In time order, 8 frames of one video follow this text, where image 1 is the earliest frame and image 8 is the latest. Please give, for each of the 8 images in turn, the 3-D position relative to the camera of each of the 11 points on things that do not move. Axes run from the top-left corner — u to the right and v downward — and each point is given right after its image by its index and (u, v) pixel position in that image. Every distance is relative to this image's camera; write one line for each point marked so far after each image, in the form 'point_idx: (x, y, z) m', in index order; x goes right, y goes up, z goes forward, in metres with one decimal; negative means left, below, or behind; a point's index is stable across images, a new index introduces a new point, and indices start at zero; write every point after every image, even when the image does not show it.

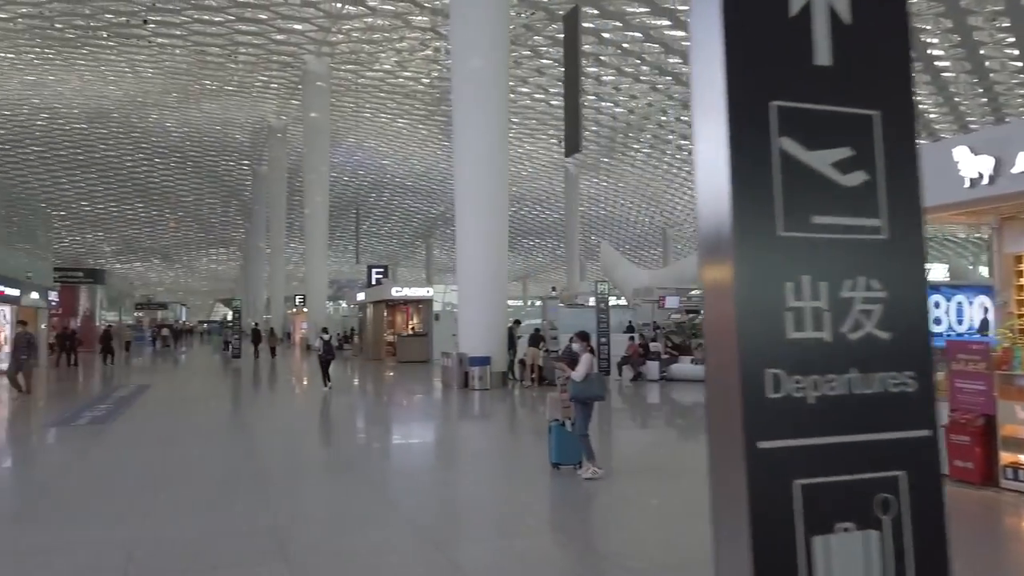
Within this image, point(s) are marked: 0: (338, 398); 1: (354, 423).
0: (-4.5, -2.8, +19.0) m
1: (-3.0, -2.6, +14.0) m
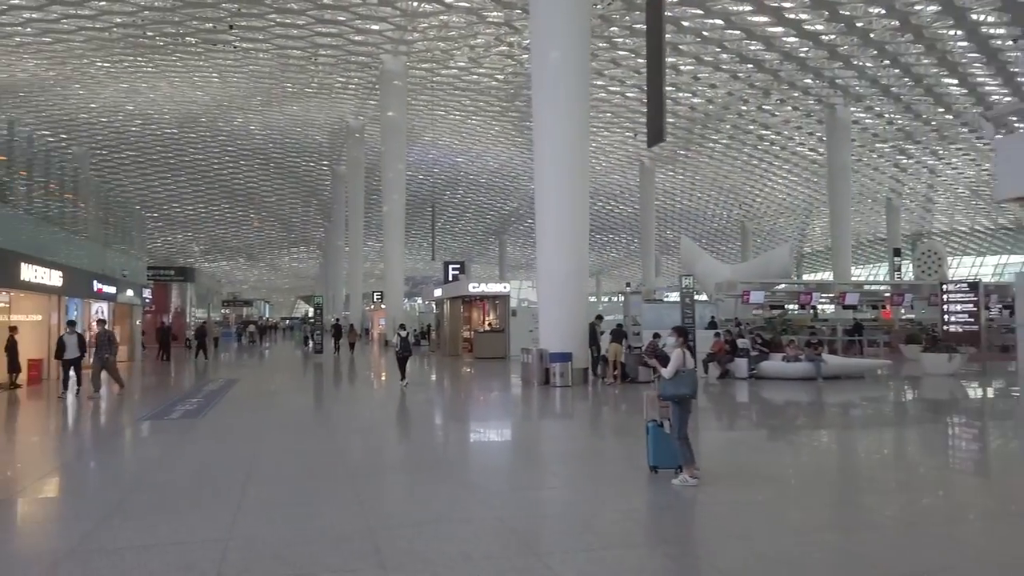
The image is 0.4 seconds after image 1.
0: (-2.5, -2.7, +19.1) m
1: (-1.5, -2.5, +14.0) m
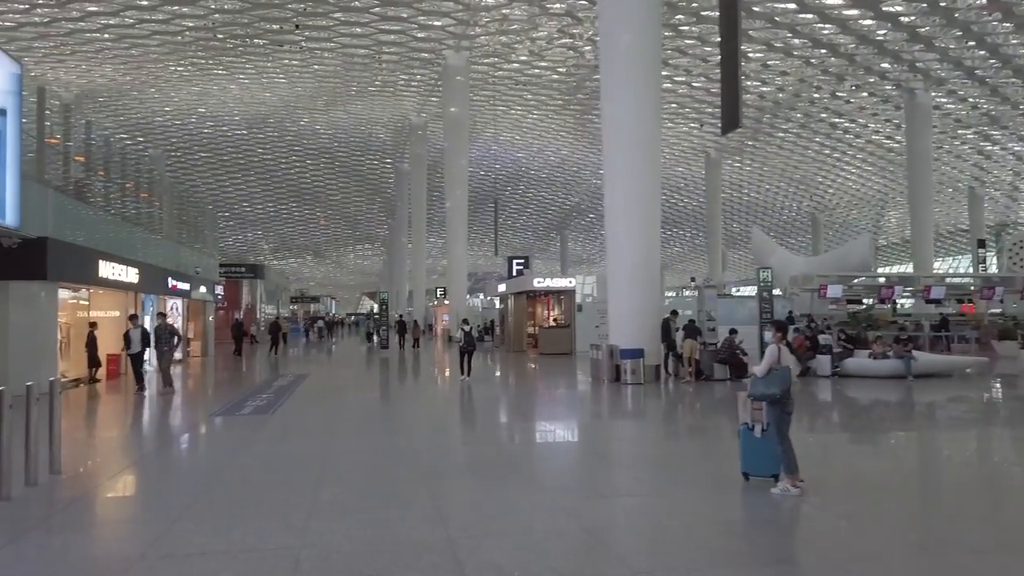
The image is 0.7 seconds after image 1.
0: (-0.8, -2.6, +18.9) m
1: (-0.2, -2.4, +13.8) m
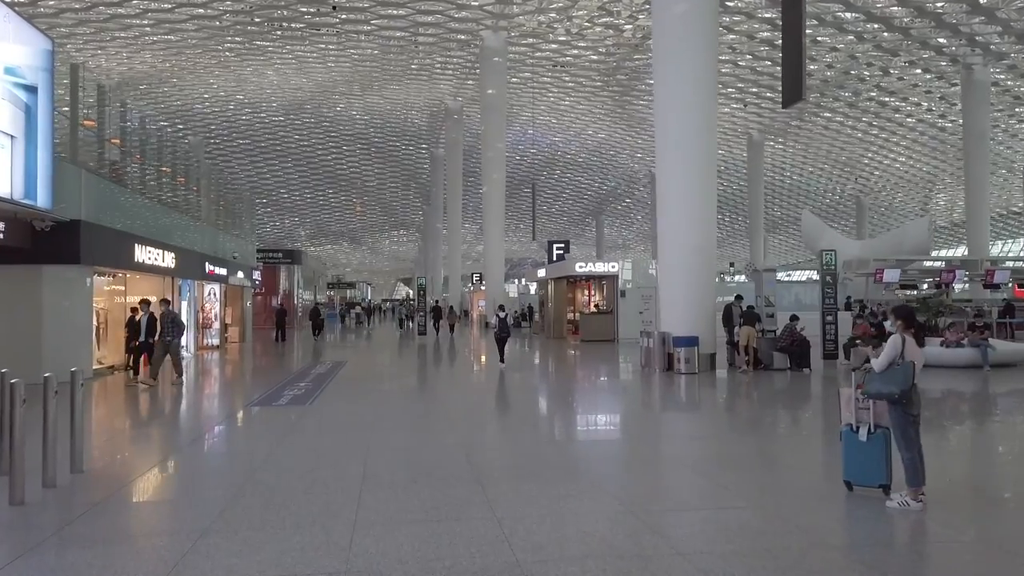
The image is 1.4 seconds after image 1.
0: (+0.2, -2.2, +18.4) m
1: (+0.6, -2.1, +13.2) m
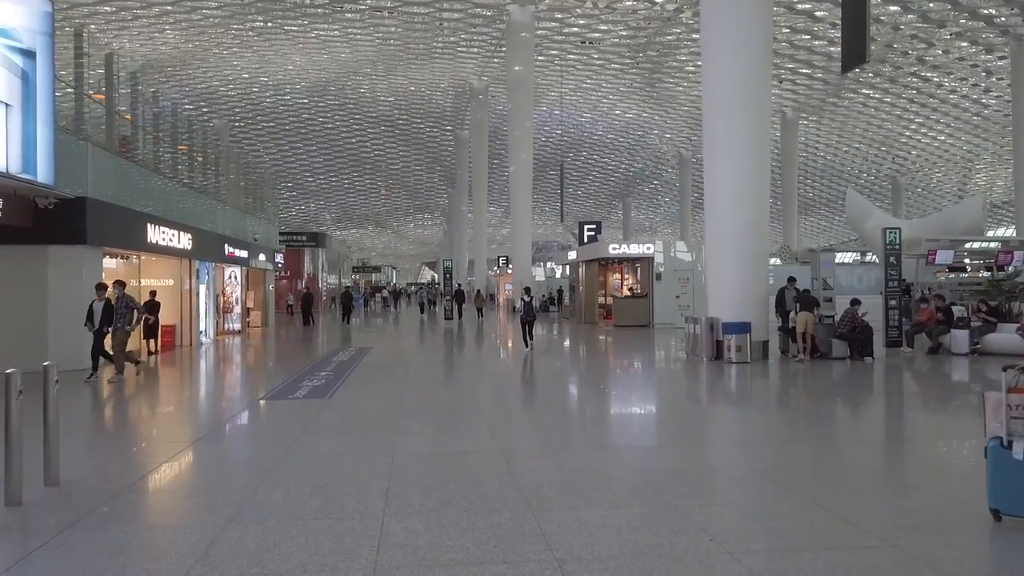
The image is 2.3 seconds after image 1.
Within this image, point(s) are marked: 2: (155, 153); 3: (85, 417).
0: (+1.0, -1.8, +17.6) m
1: (+1.1, -1.8, +12.4) m
2: (-9.4, +3.6, +19.3) m
3: (-6.3, -1.9, +10.7) m
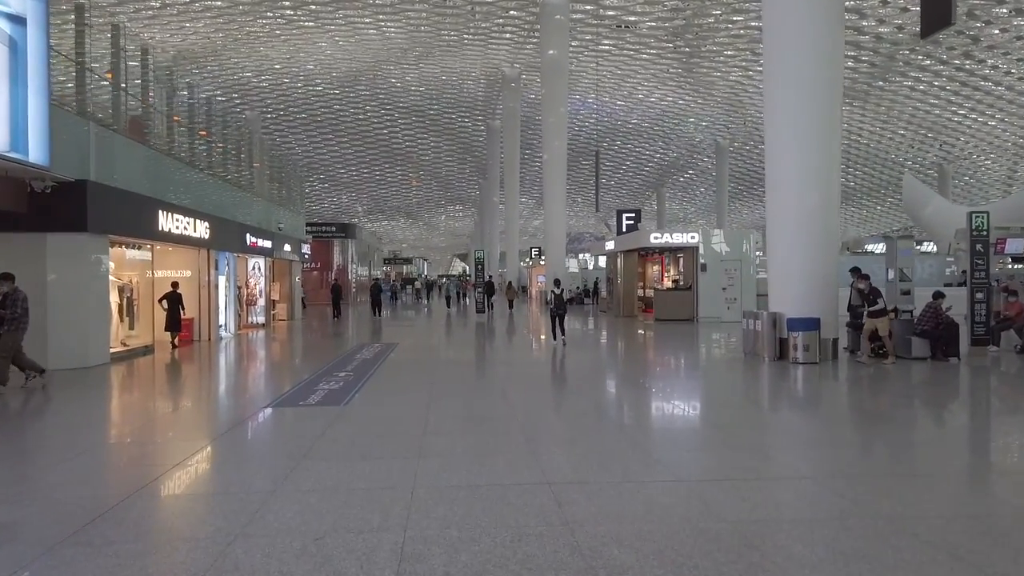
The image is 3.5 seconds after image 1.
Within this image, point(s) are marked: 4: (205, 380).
0: (+1.8, -1.6, +16.6) m
1: (+1.7, -1.7, +11.4) m
2: (-8.5, +3.8, +18.7) m
3: (-5.8, -1.8, +10.0) m
4: (-5.4, -1.6, +13.2) m
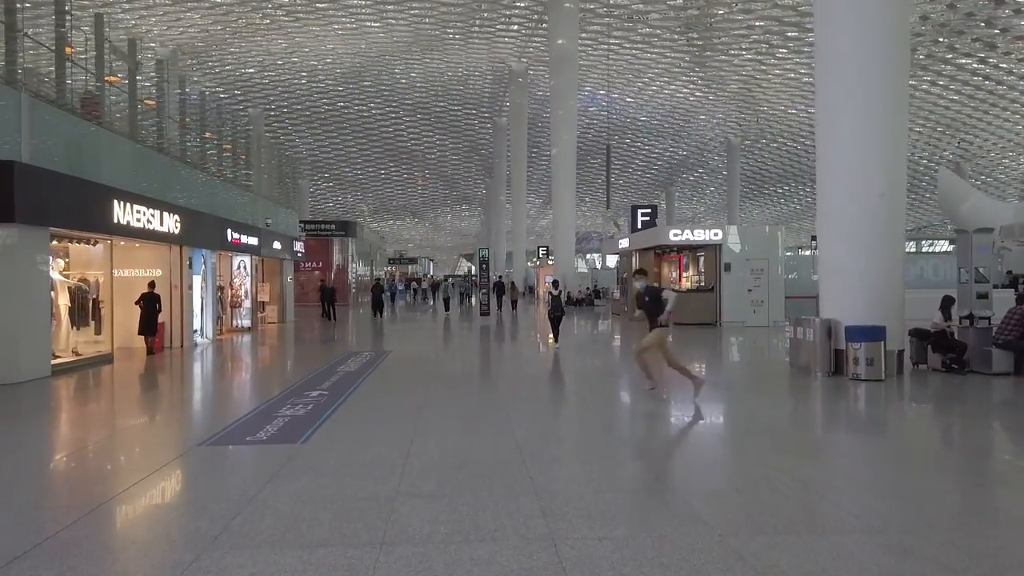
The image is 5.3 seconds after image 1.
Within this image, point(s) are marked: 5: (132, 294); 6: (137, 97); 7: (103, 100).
0: (+1.9, -1.7, +15.2) m
1: (+1.8, -1.7, +10.0) m
2: (-8.3, +3.8, +17.4) m
3: (-5.7, -1.8, +8.7) m
4: (-5.3, -1.6, +11.8) m
5: (-8.7, -0.1, +16.8) m
6: (-8.4, +4.2, +17.2) m
7: (-8.1, +3.8, +15.4) m
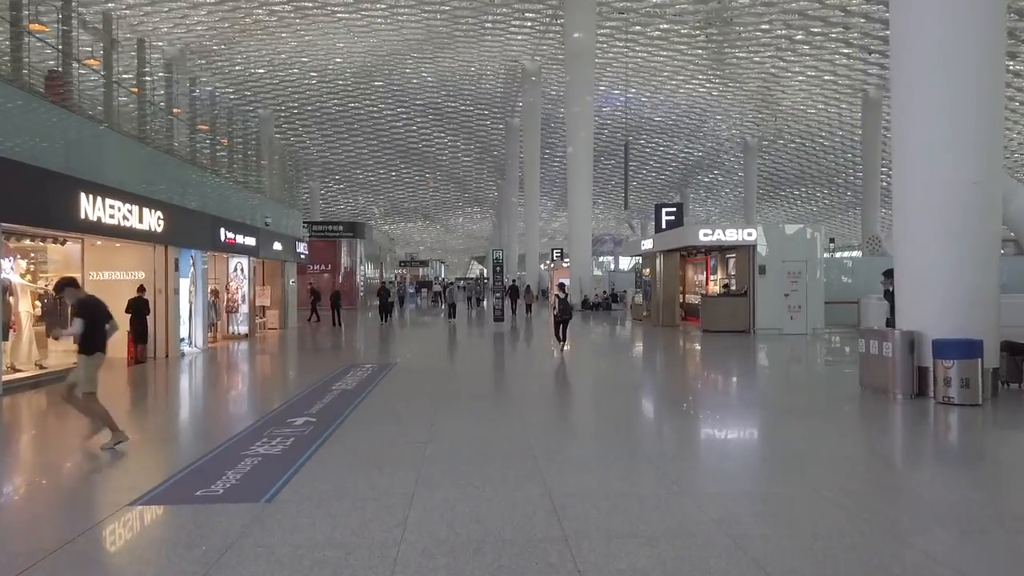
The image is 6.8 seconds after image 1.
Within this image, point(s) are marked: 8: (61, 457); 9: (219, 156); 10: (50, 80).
0: (+2.2, -1.7, +14.0) m
1: (+2.1, -1.8, +8.8) m
2: (-7.9, +3.7, +16.4) m
3: (-5.5, -1.8, +7.6) m
4: (-5.0, -1.7, +10.7) m
5: (-8.4, -0.2, +15.8) m
6: (-8.0, +4.1, +16.1) m
7: (-7.8, +3.7, +14.3) m
8: (-4.8, -1.9, +7.9) m
9: (-8.1, +3.6, +19.6) m
10: (-7.8, +3.5, +13.5) m
